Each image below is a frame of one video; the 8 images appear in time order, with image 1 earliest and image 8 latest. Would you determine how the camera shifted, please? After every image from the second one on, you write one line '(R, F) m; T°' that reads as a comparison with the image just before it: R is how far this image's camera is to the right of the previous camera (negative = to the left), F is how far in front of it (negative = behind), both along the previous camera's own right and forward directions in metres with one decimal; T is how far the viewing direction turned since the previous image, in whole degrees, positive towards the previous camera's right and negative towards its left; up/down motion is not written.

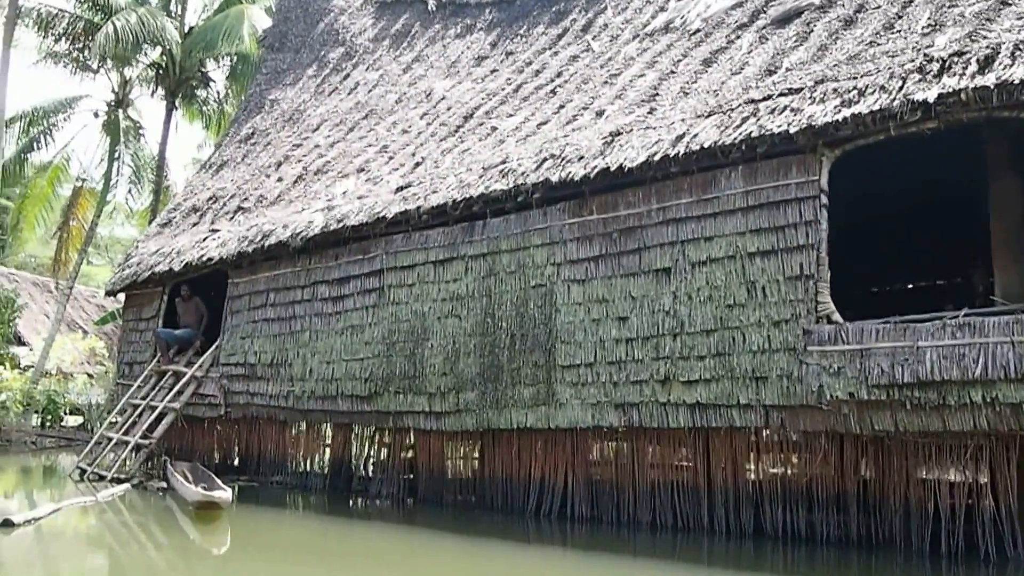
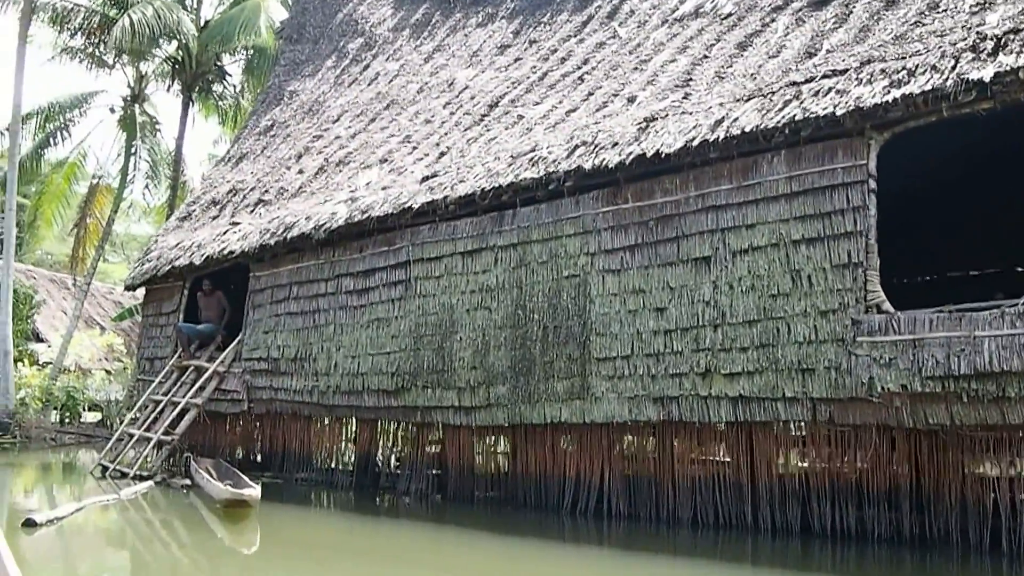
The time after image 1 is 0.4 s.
(-0.2, +0.2) m; -1°
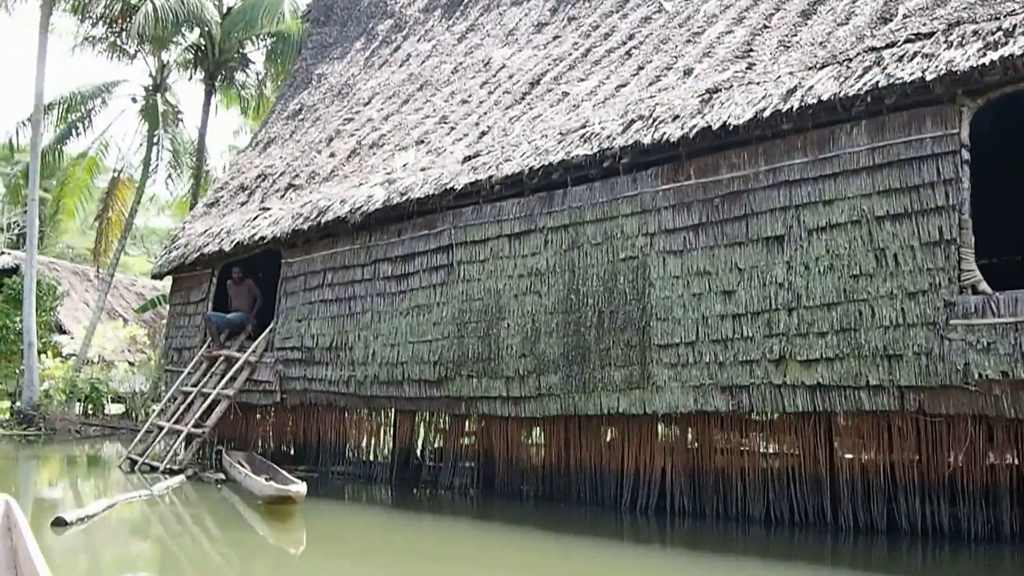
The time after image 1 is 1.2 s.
(-0.3, +0.4) m; -1°
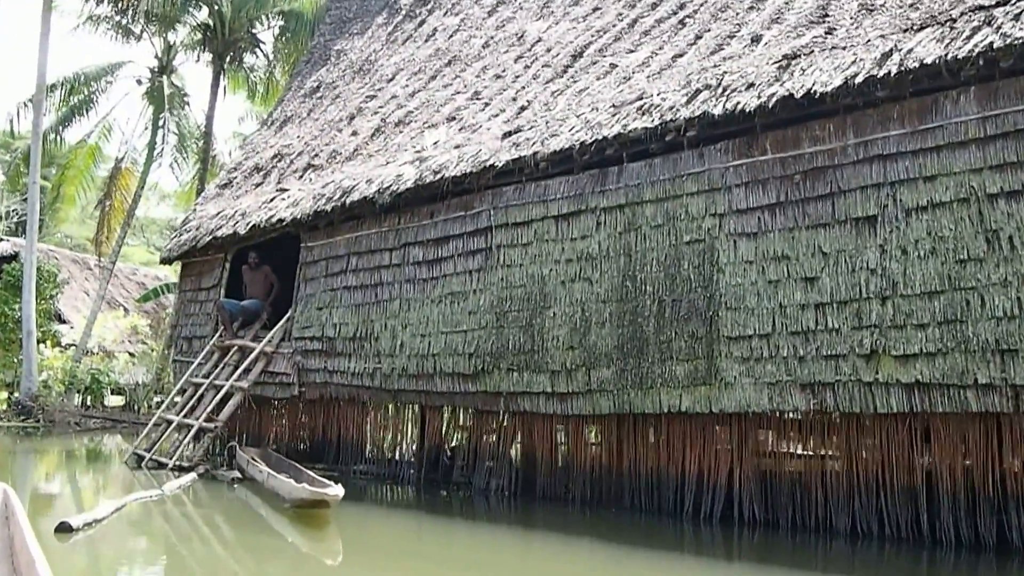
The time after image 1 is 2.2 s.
(-0.4, +0.7) m; 0°
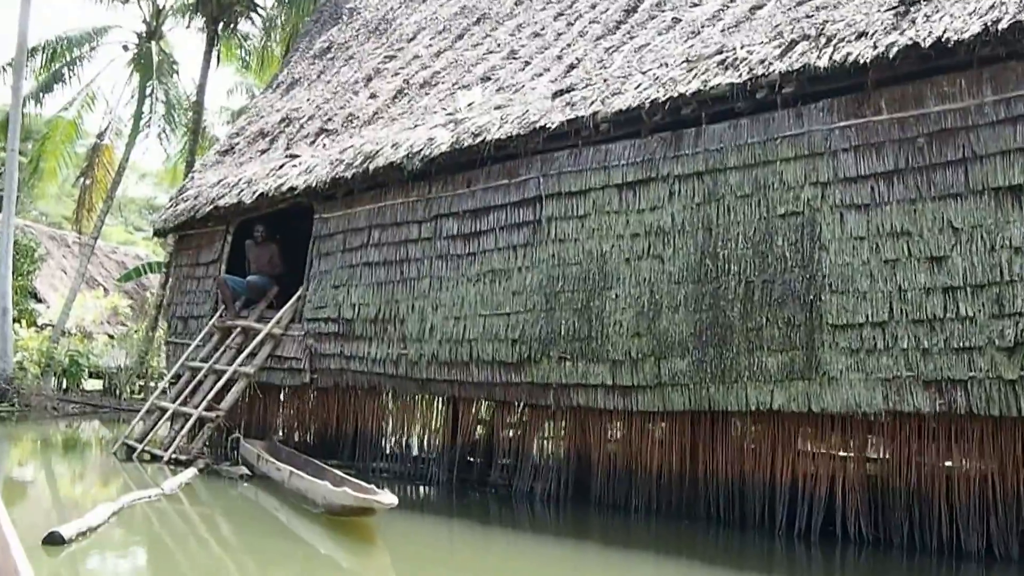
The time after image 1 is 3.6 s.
(-0.5, +0.9) m; +1°
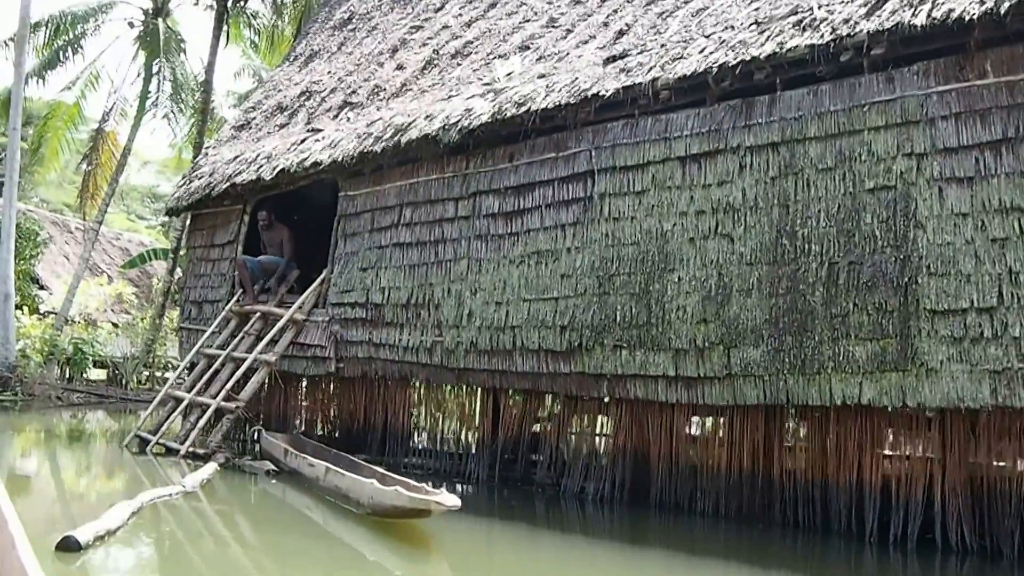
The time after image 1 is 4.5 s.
(-0.3, +0.5) m; 0°
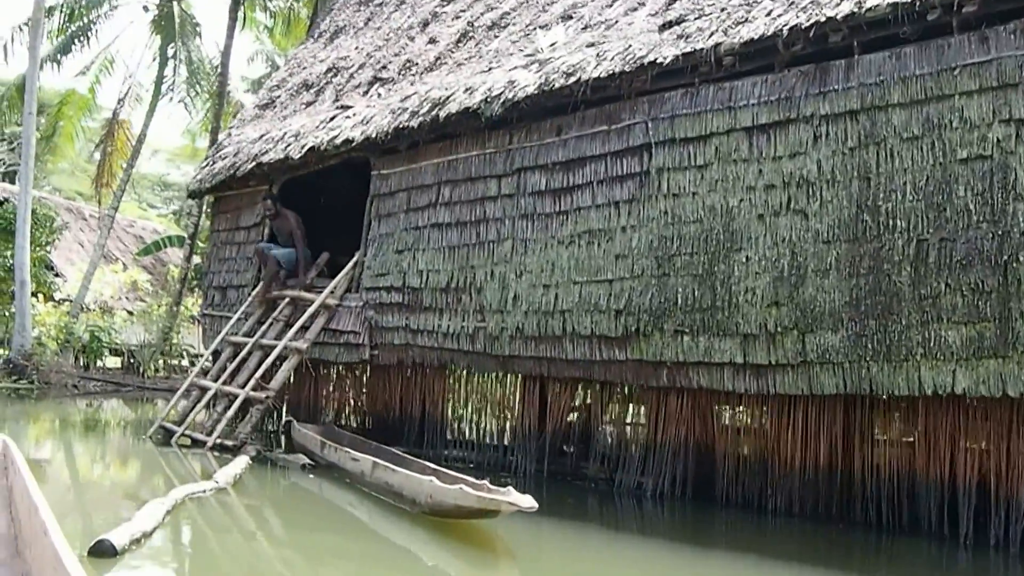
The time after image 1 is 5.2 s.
(-0.3, +0.4) m; -1°
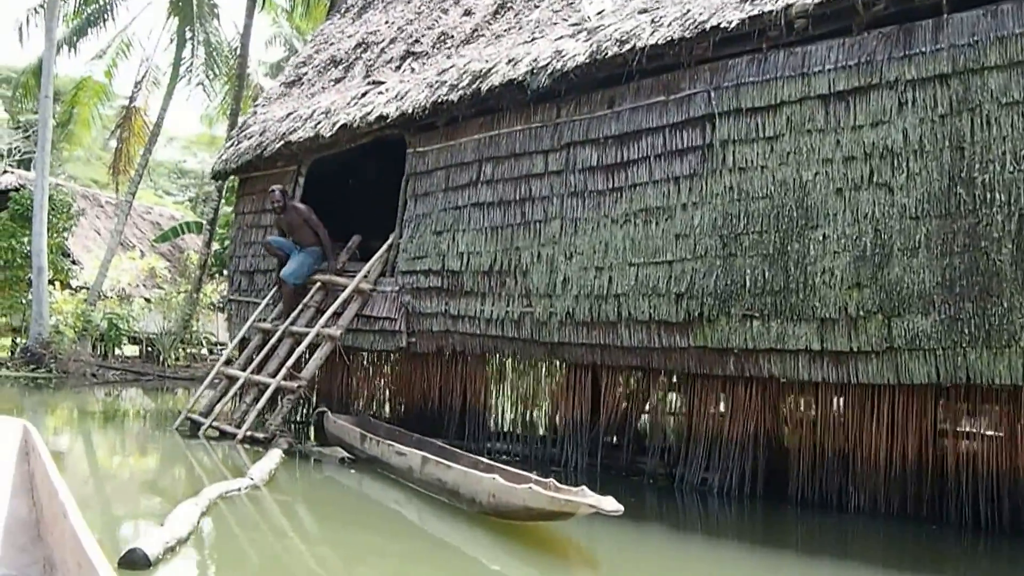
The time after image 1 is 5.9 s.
(-0.2, +0.4) m; -1°
